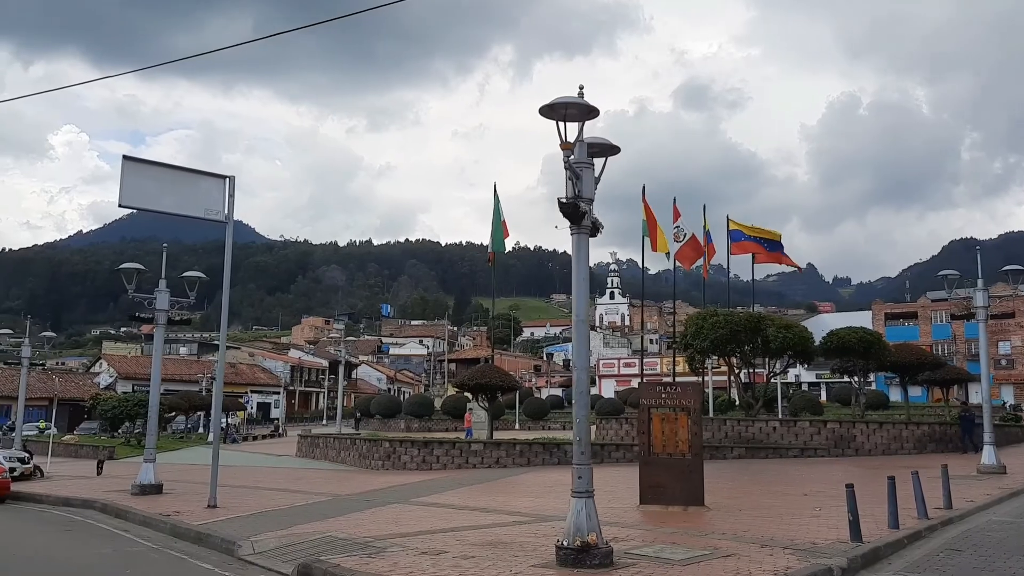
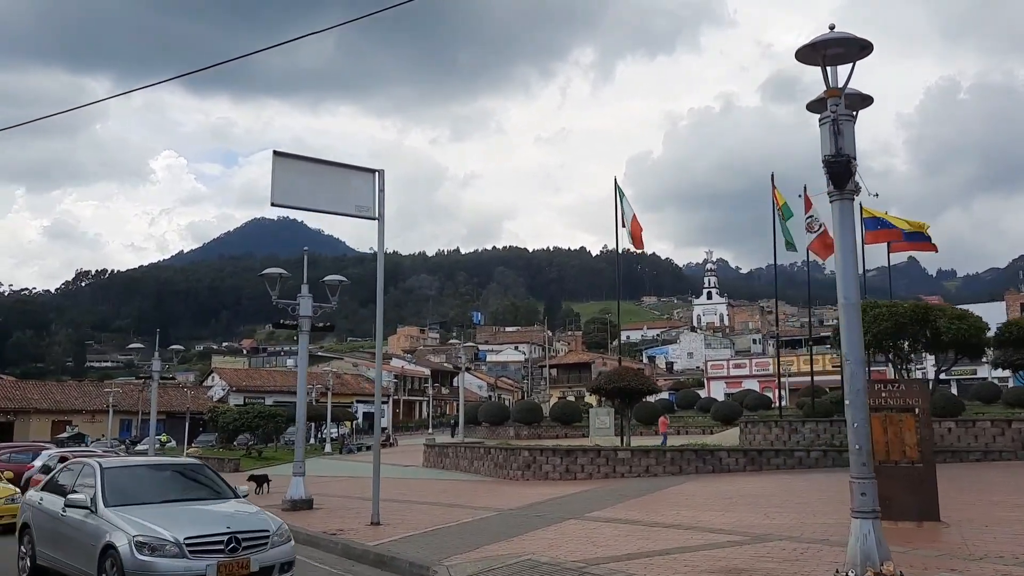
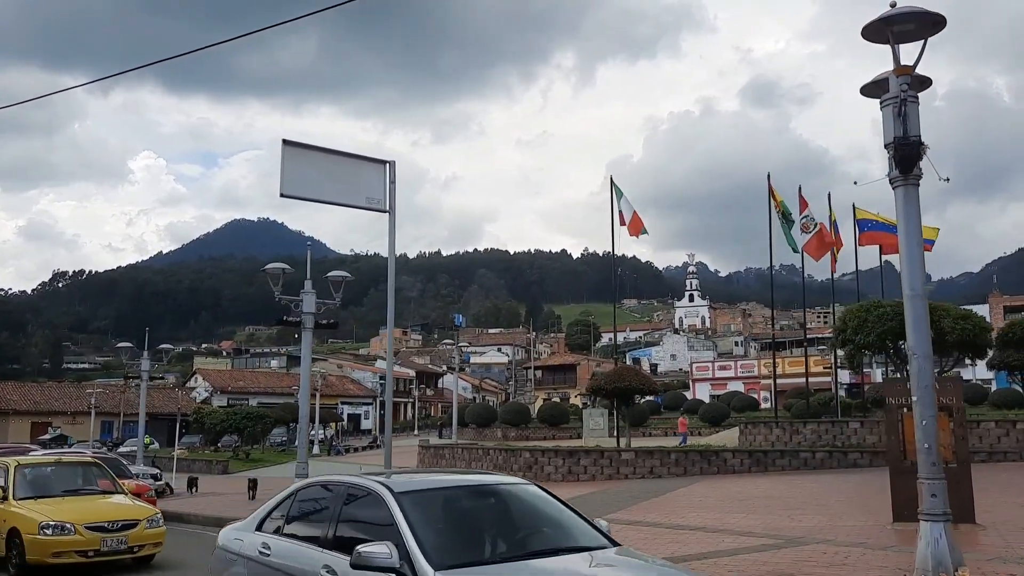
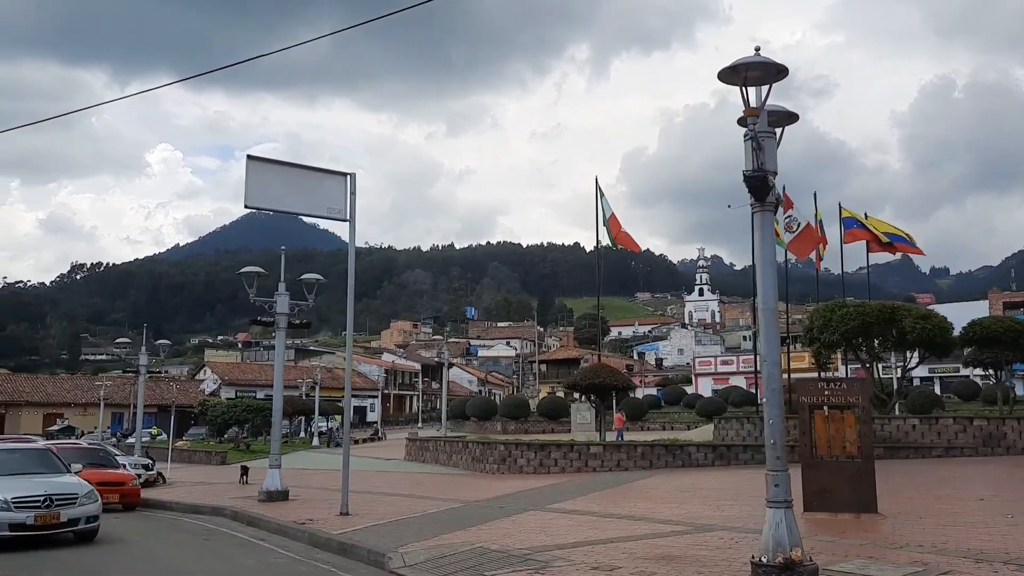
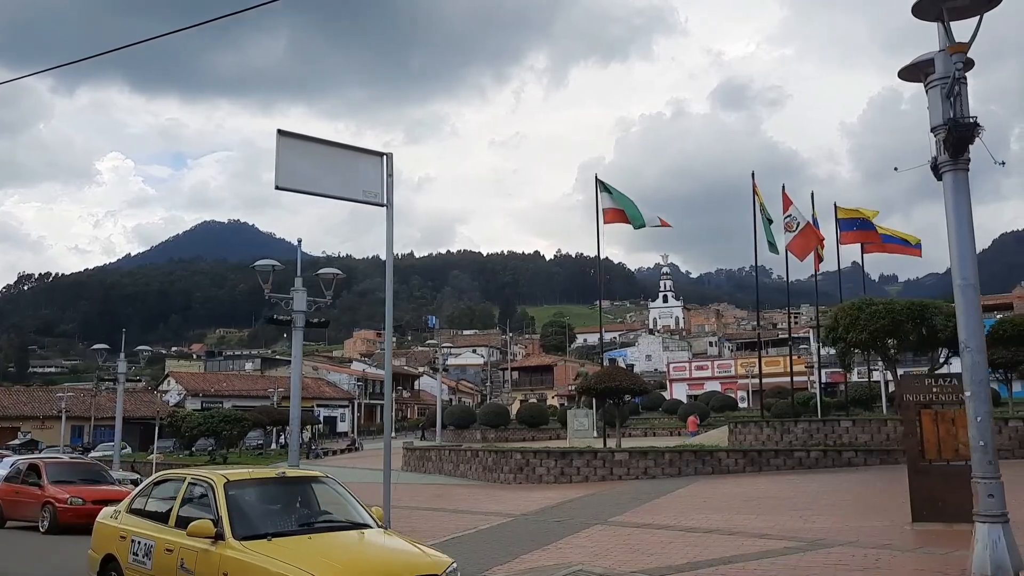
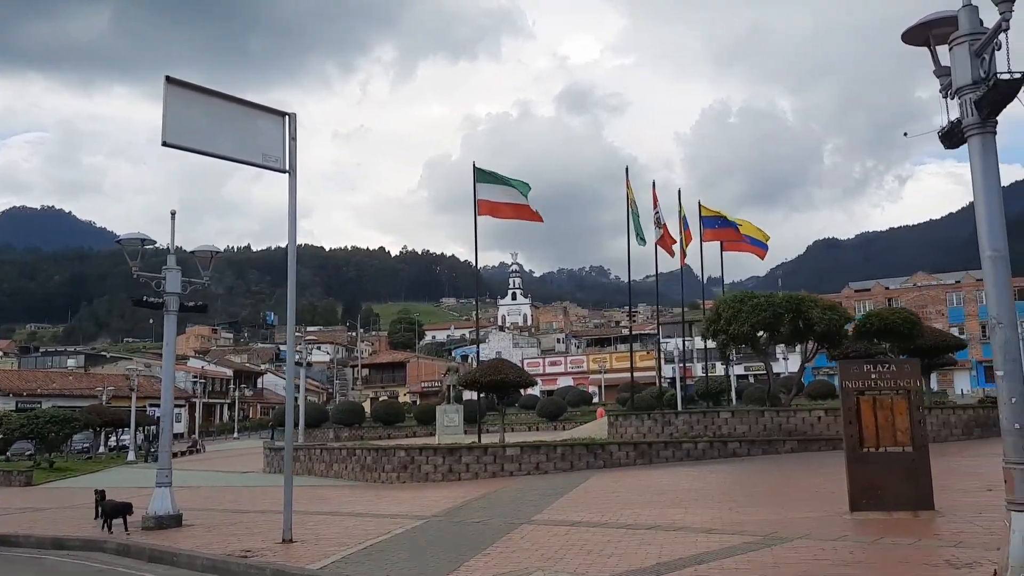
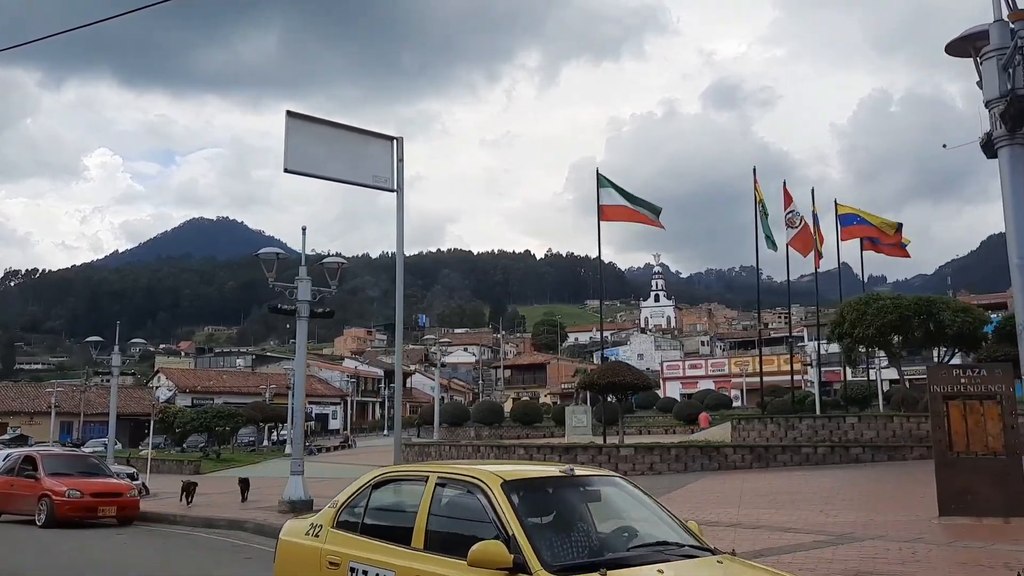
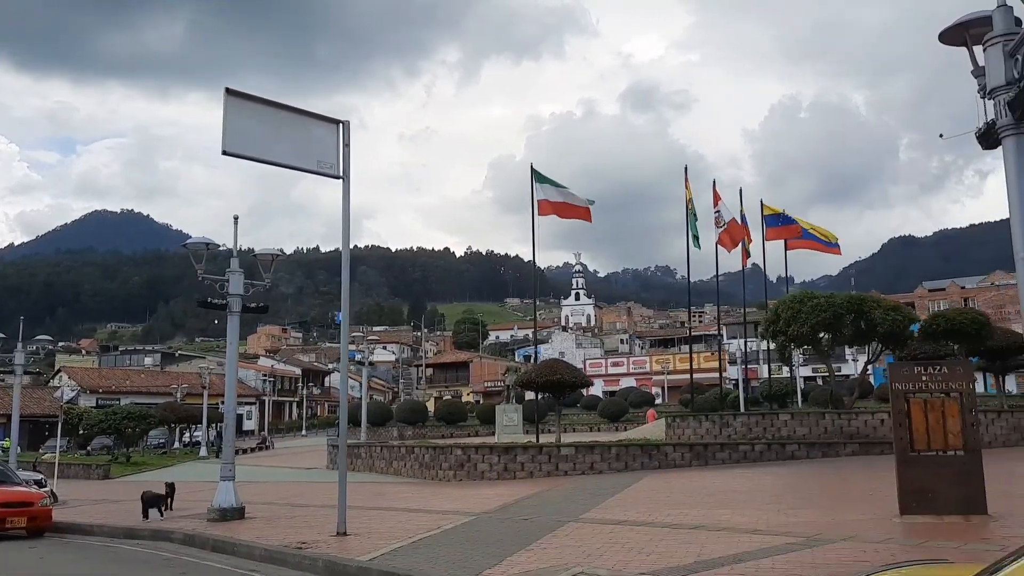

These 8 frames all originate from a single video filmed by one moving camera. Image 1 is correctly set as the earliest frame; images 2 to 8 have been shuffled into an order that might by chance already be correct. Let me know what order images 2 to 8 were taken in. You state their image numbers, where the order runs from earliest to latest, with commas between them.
4, 2, 3, 5, 7, 8, 6
